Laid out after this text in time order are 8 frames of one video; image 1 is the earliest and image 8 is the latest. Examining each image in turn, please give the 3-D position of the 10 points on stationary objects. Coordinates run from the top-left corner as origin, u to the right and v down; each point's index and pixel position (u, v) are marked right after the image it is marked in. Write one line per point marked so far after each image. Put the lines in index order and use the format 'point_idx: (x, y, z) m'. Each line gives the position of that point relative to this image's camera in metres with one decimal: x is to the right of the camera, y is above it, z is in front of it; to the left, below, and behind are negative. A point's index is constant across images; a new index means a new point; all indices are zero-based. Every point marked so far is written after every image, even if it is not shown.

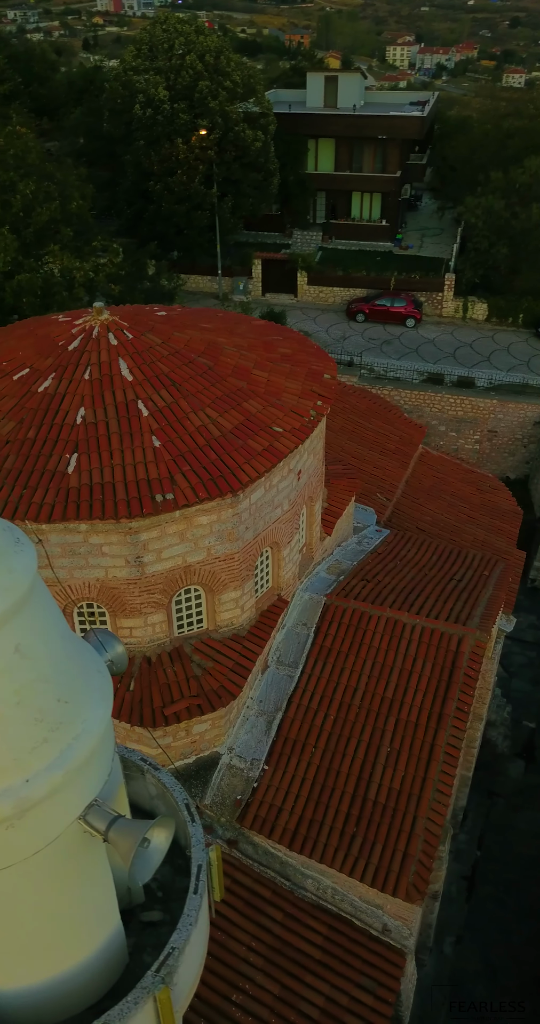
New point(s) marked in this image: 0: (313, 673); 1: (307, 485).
0: (+0.7, -2.6, +12.3) m
1: (+0.6, +0.5, +12.5) m
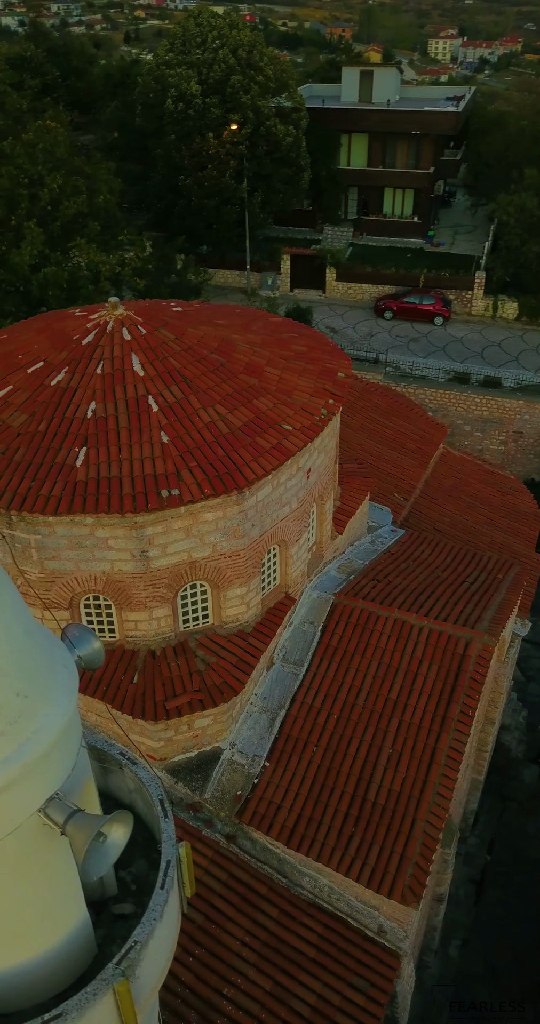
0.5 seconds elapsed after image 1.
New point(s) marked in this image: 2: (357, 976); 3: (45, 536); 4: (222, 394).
0: (+0.8, -2.6, +12.3) m
1: (+0.8, +0.5, +12.5) m
2: (+1.1, -6.2, +10.2) m
3: (-3.0, -0.3, +10.3) m
4: (-0.7, +1.8, +11.5) m
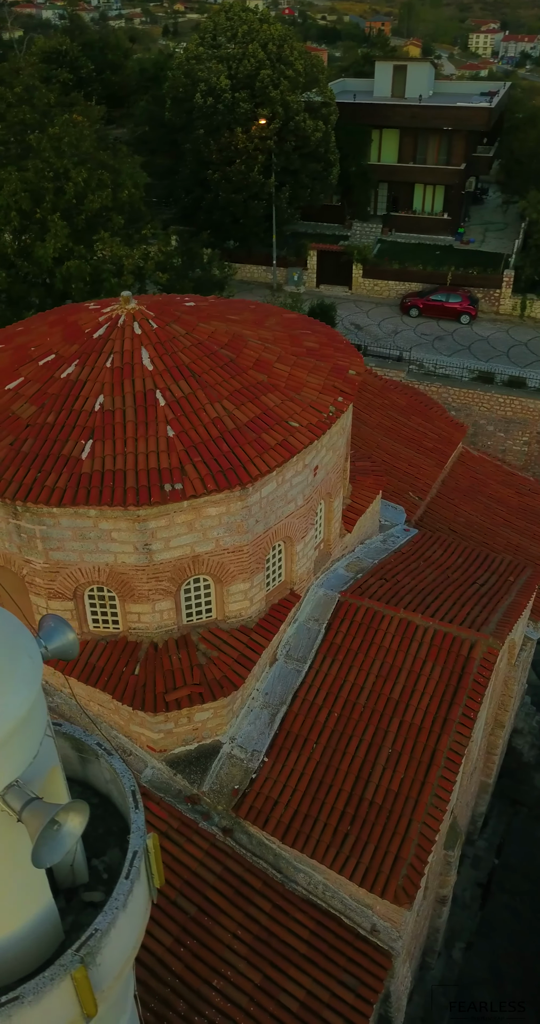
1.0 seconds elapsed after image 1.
0: (+0.8, -2.5, +12.3) m
1: (+0.9, +0.5, +12.5) m
2: (+1.0, -6.1, +10.2) m
3: (-3.0, -0.2, +10.4) m
4: (-0.6, +1.8, +11.5) m
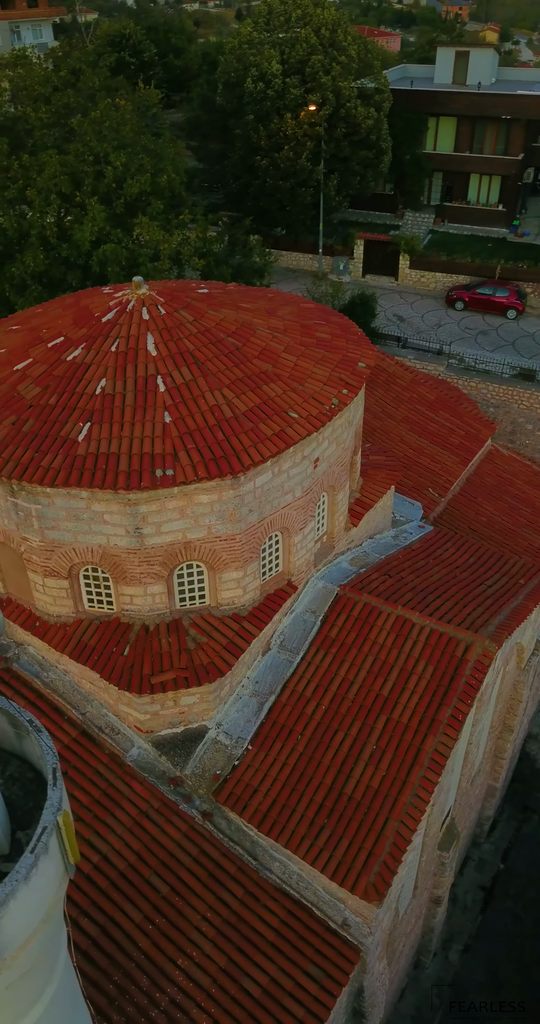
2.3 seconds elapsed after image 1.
0: (+0.7, -2.4, +12.3) m
1: (+0.9, +0.6, +12.4) m
2: (+0.6, -6.1, +10.2) m
3: (-3.1, +0.1, +10.7) m
4: (-0.6, +2.0, +11.5) m
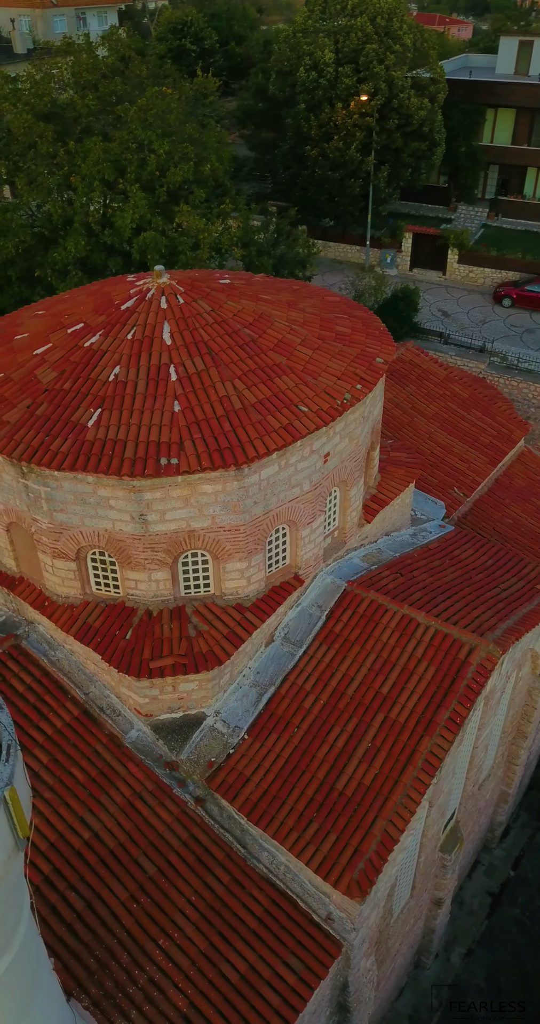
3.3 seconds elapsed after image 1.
0: (+0.7, -2.3, +12.3) m
1: (+1.1, +0.7, +12.4) m
2: (+0.3, -6.0, +10.3) m
3: (-3.1, +0.3, +10.9) m
4: (-0.4, +2.1, +11.5) m
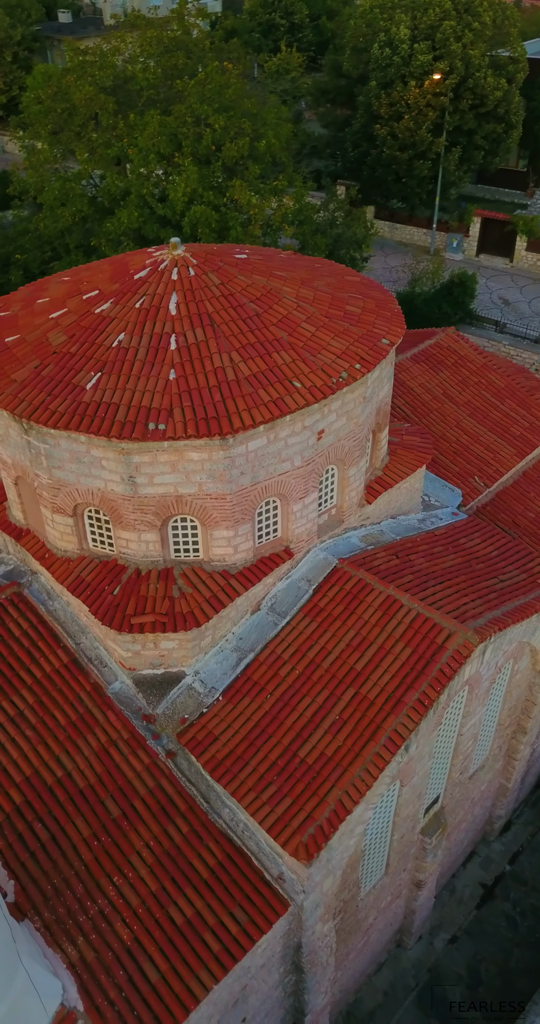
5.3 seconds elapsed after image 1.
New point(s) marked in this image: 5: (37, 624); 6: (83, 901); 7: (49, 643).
0: (+0.5, -1.9, +12.6) m
1: (+1.0, +1.1, +12.6) m
2: (-0.4, -5.6, +10.7) m
3: (-3.3, +1.0, +11.5) m
4: (-0.4, +2.6, +11.8) m
5: (-4.0, -1.9, +13.0) m
6: (-2.6, -5.3, +10.5) m
7: (-3.7, -2.2, +12.8) m
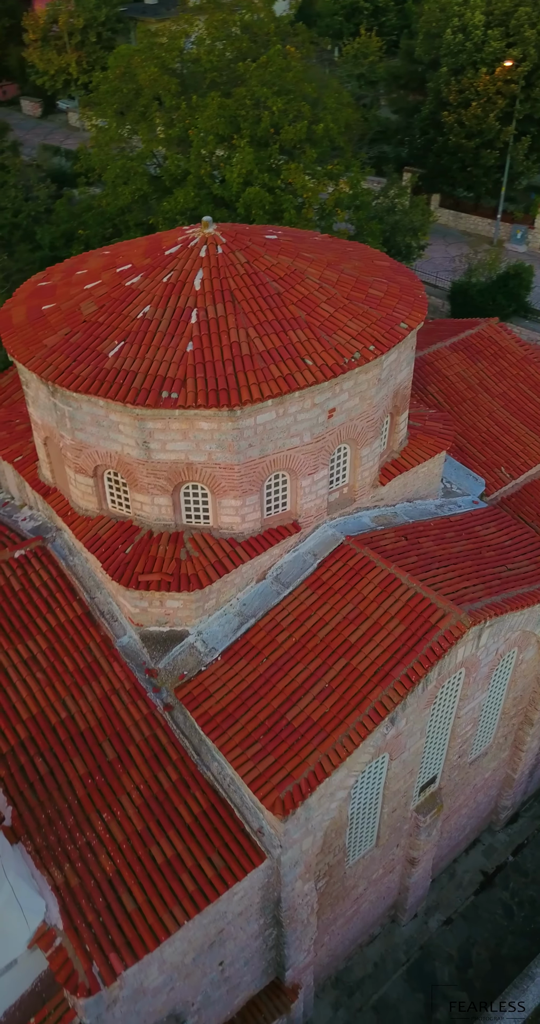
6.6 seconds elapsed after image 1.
0: (+0.5, -1.5, +13.1) m
1: (+1.3, +1.5, +12.9) m
2: (-0.8, -5.1, +11.4) m
3: (-3.1, +1.6, +12.2) m
4: (-0.1, +3.1, +12.3) m
5: (-3.9, -1.2, +13.8) m
6: (-2.9, -4.7, +11.3) m
7: (-3.6, -1.5, +13.6) m
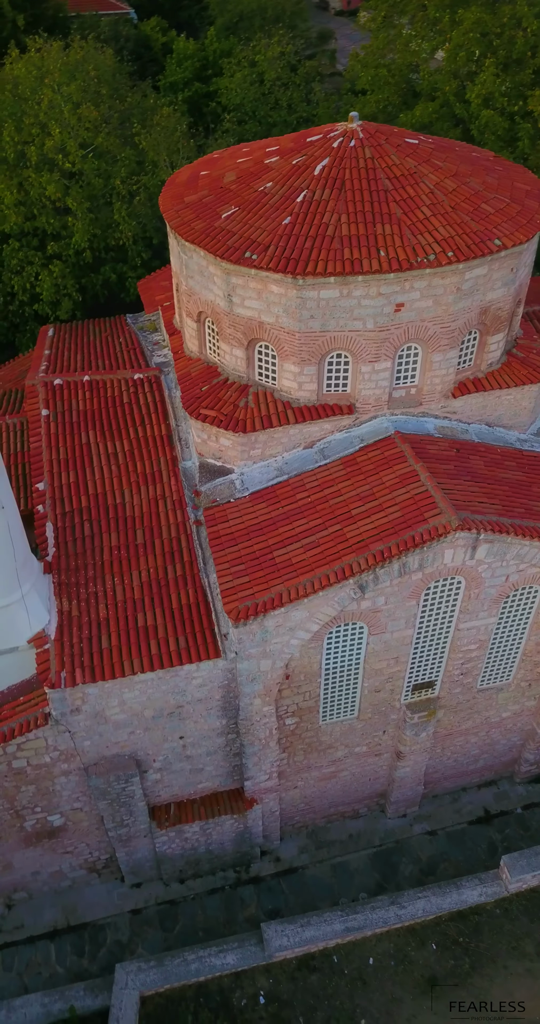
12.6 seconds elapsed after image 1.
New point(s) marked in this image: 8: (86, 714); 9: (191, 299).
0: (+1.2, +0.8, +14.6) m
1: (+2.6, +3.4, +13.9) m
2: (-1.5, -2.3, +13.8) m
3: (-1.5, +4.8, +14.6) m
4: (+1.6, +5.3, +13.5) m
5: (-2.4, +2.4, +16.7) m
6: (-3.4, -1.3, +14.4) m
7: (-2.4, +2.0, +16.4) m
8: (-3.4, -3.7, +14.0) m
9: (-1.6, +4.2, +15.1) m
